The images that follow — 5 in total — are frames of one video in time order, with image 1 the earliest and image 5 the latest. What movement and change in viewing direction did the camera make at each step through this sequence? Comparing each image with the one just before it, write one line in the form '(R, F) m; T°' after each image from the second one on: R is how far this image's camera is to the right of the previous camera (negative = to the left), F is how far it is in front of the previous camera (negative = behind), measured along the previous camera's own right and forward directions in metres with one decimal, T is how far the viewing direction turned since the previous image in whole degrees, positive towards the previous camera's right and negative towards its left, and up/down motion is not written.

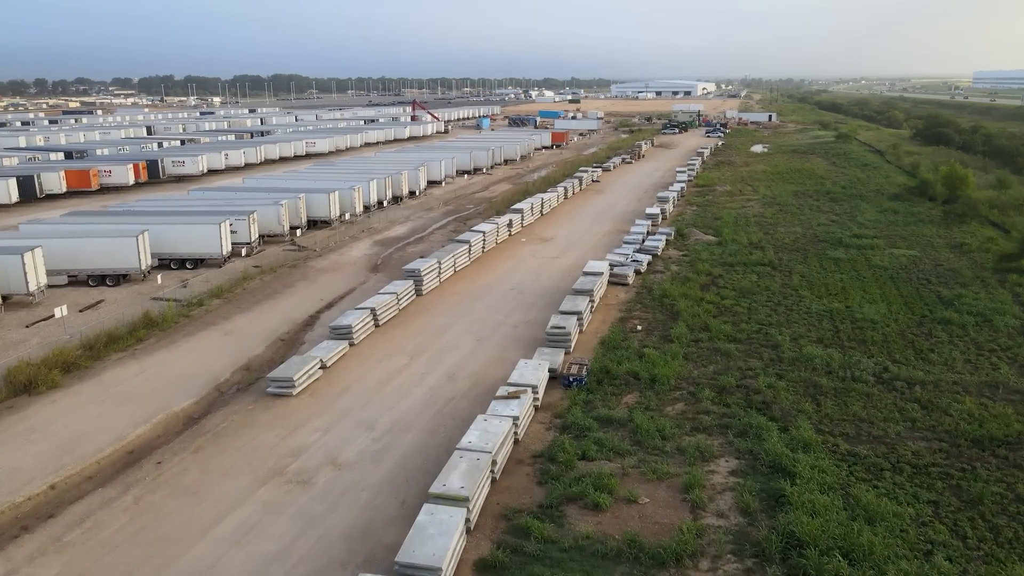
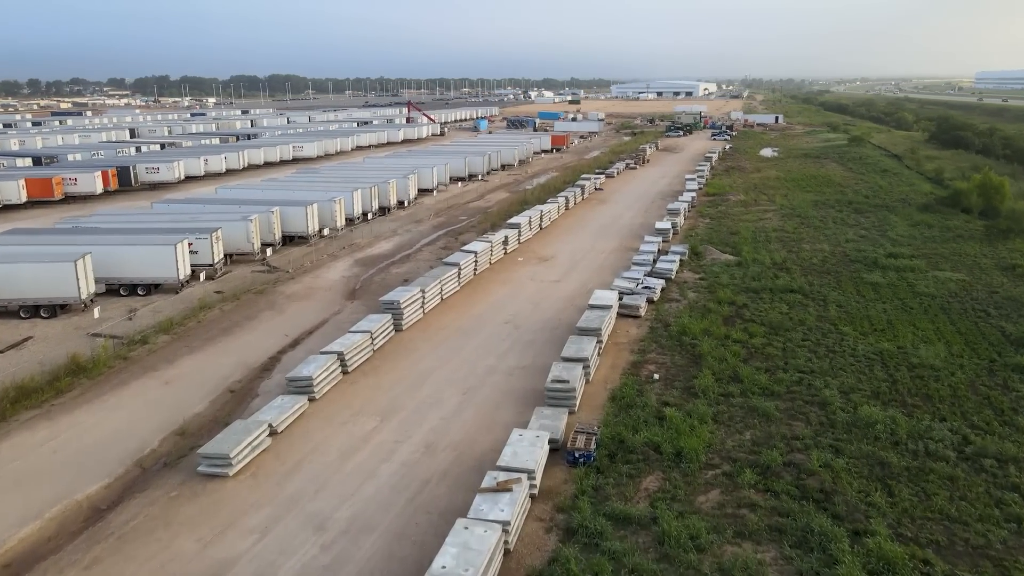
(+0.1, +2.8) m; 0°
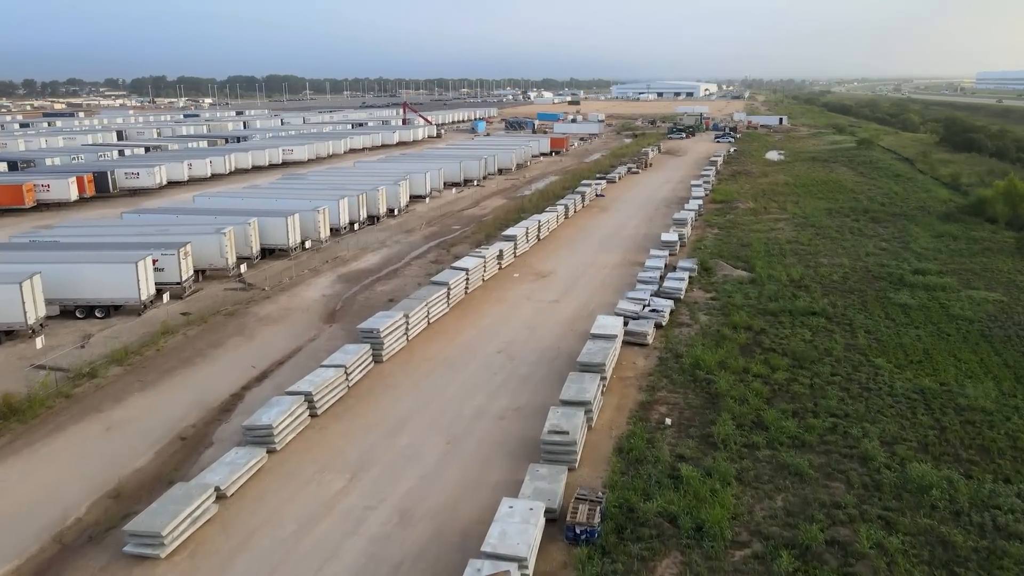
(+0.2, +1.9) m; 0°
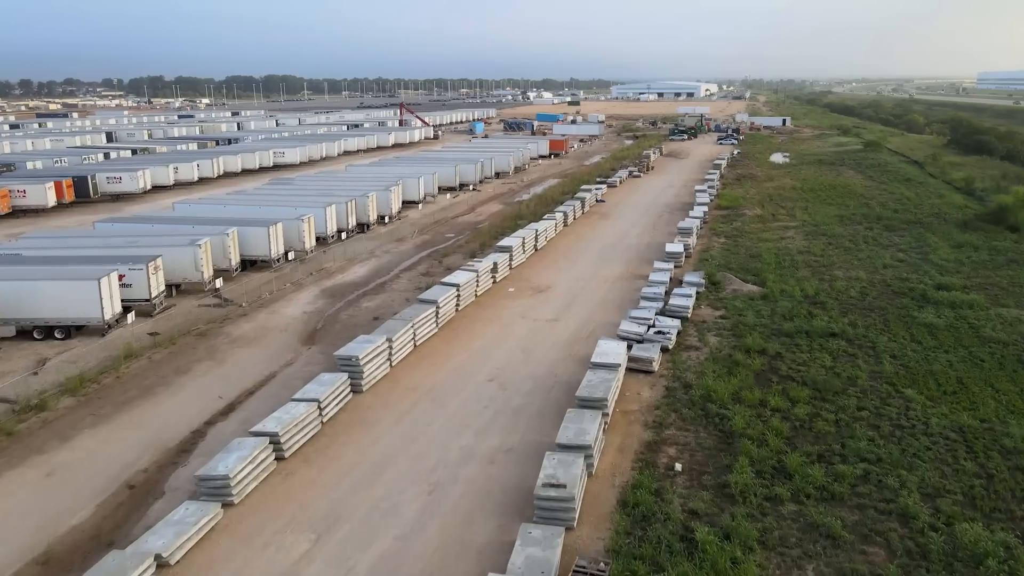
(+0.2, +1.5) m; 0°
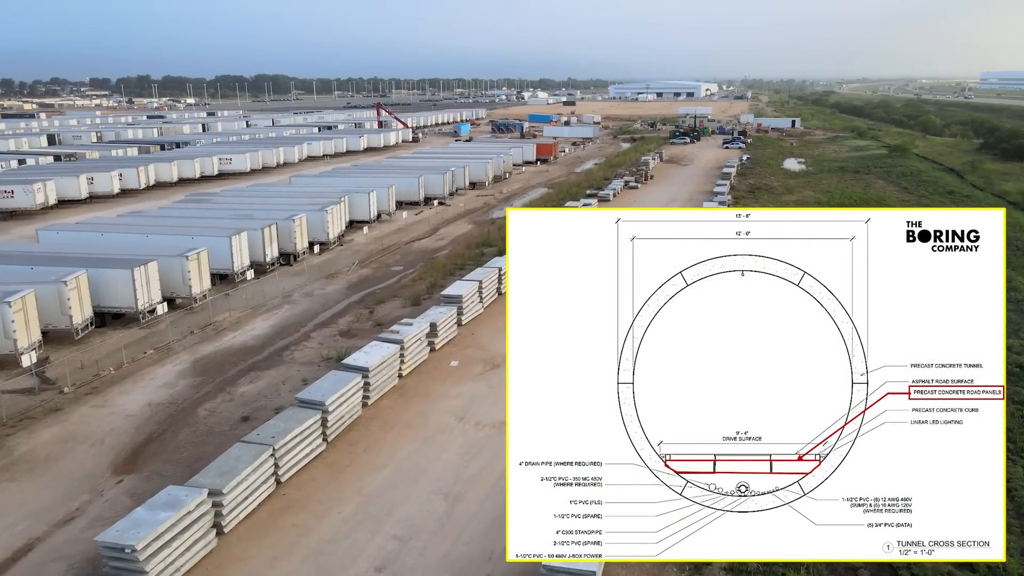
(+1.3, +6.2) m; 0°
